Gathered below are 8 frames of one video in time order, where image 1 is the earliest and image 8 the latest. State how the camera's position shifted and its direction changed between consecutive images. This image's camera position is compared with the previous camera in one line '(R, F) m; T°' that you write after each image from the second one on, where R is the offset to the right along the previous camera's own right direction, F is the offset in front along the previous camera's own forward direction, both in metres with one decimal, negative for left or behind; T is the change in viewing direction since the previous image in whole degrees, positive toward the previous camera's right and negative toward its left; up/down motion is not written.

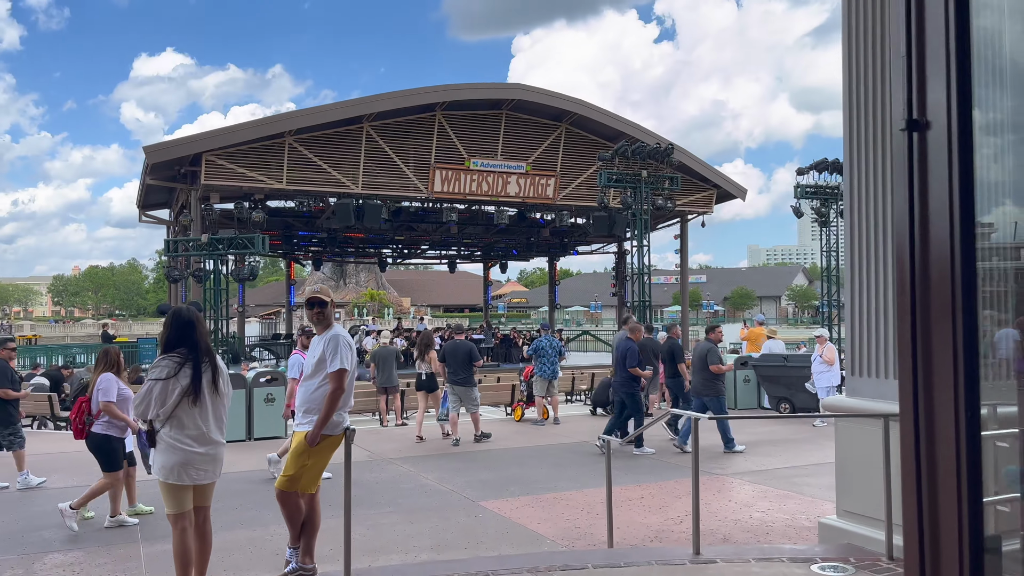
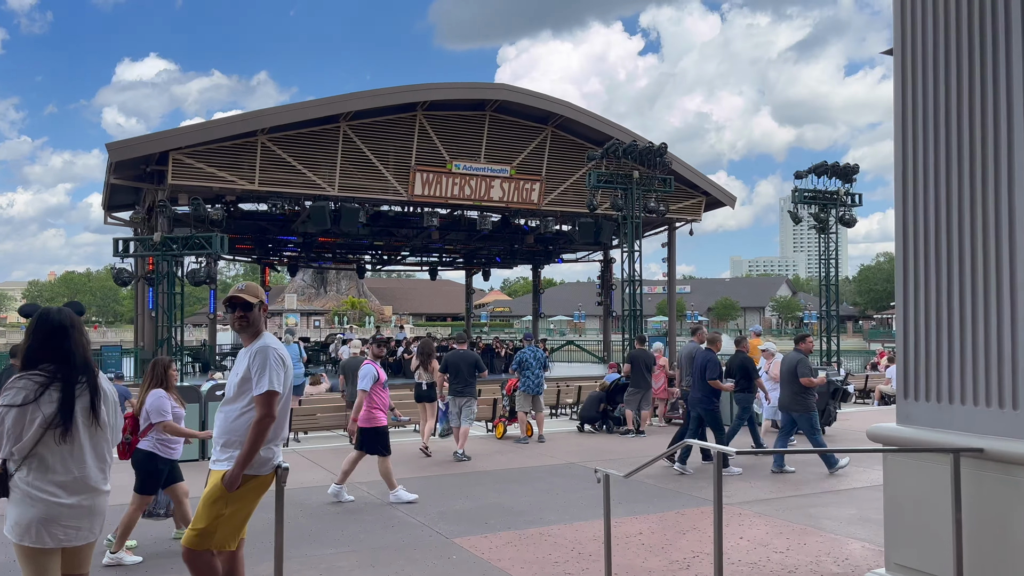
(0.0, +1.0) m; +1°
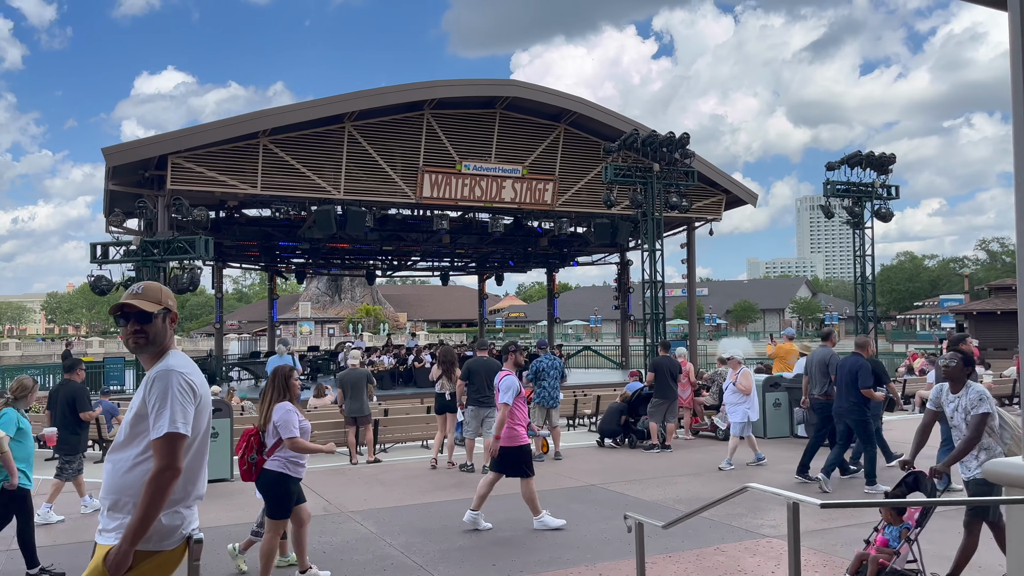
(+0.1, +1.0) m; -1°
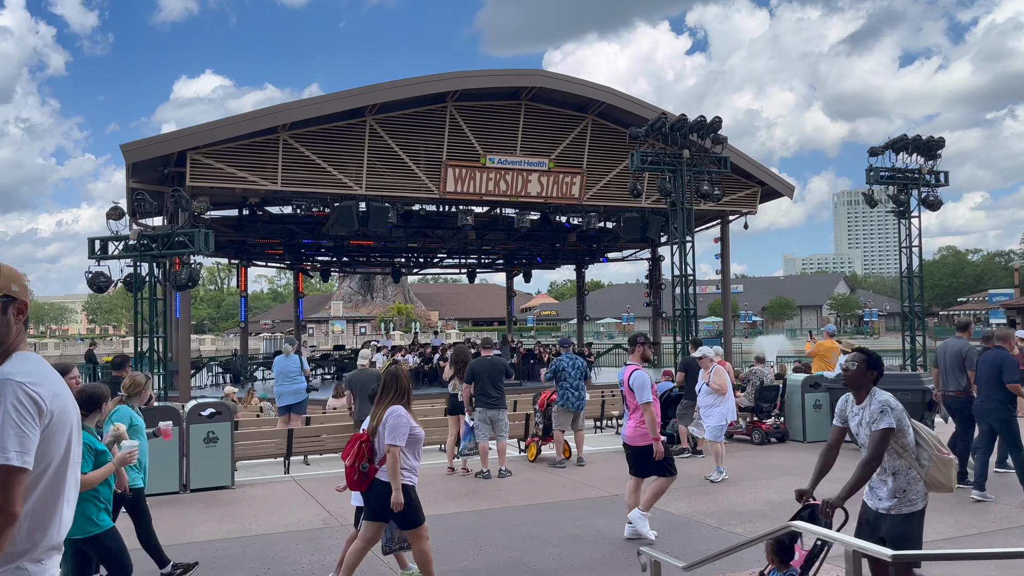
(+0.2, +0.7) m; -3°
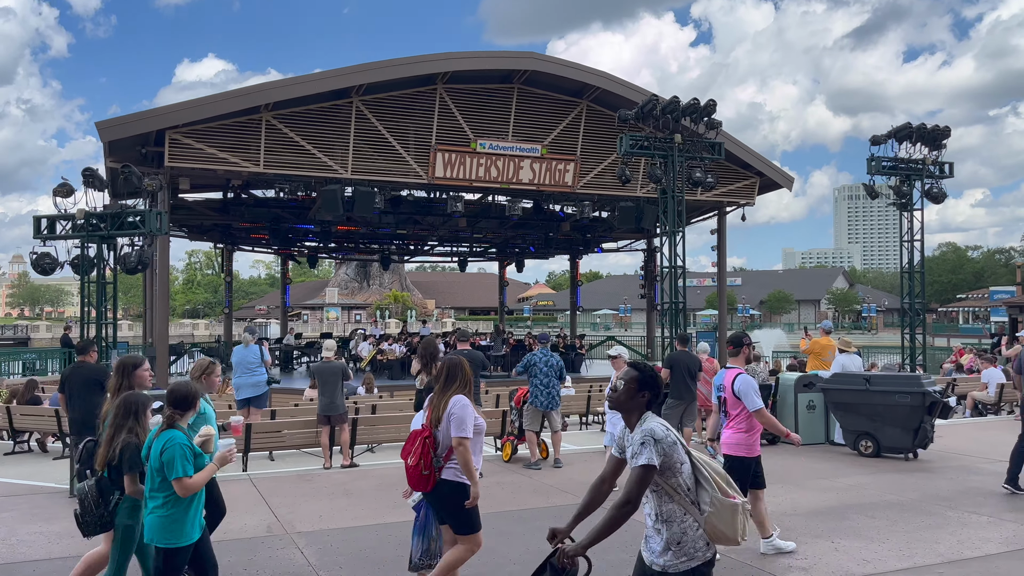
(+0.3, +0.6) m; 0°
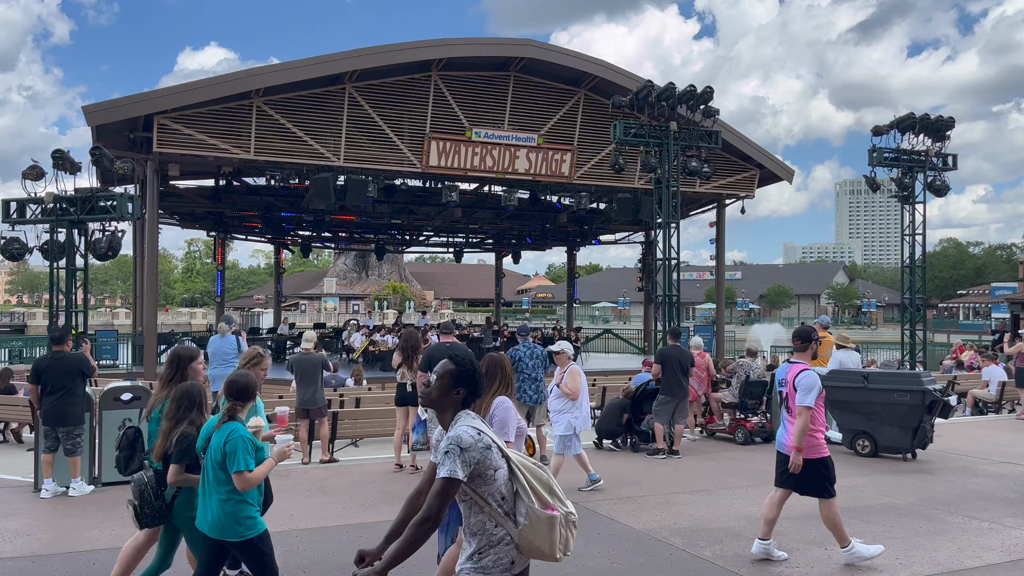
(+0.2, +0.3) m; 0°
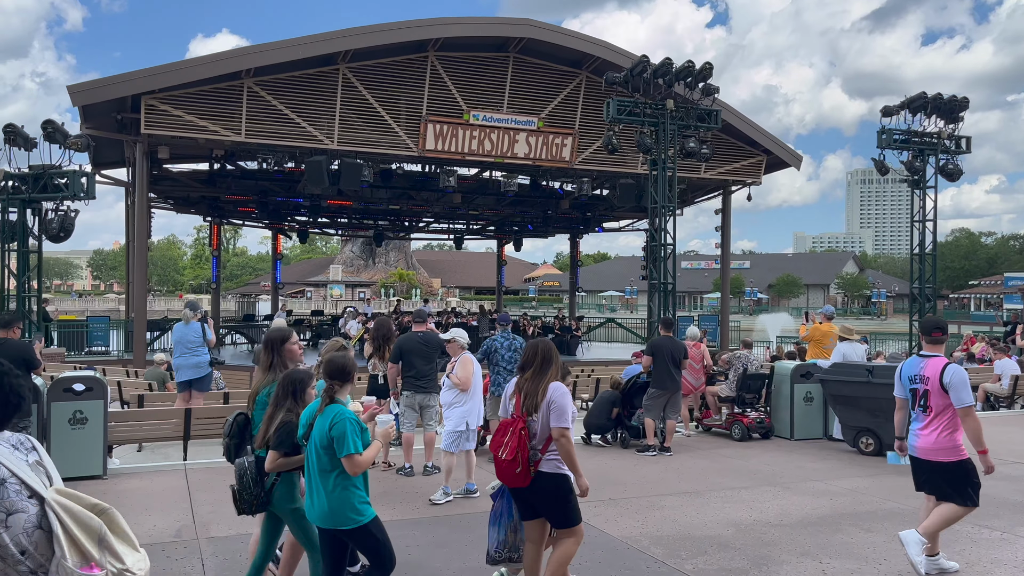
(+0.3, +0.5) m; -1°
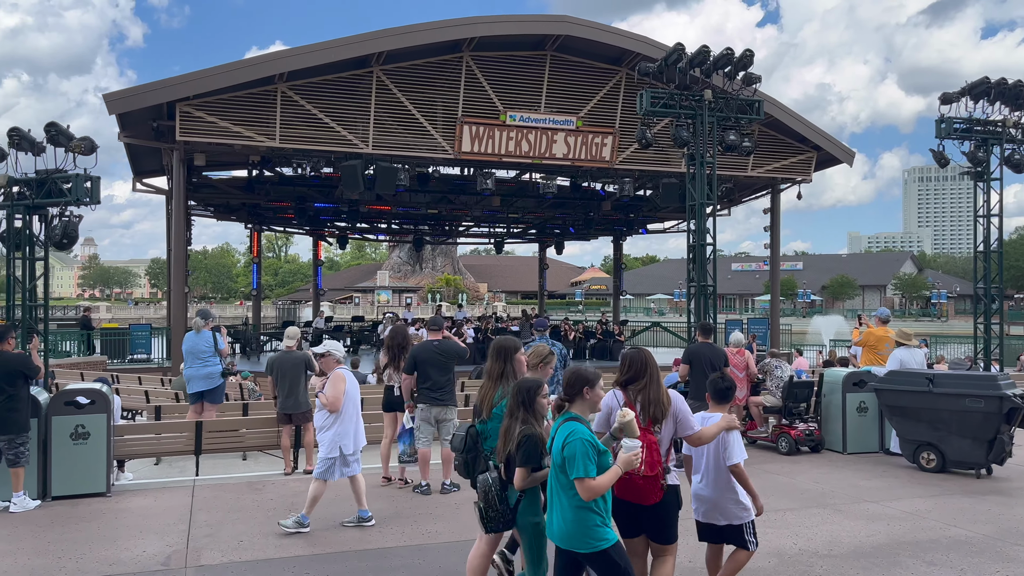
(+0.3, +0.5) m; -4°
